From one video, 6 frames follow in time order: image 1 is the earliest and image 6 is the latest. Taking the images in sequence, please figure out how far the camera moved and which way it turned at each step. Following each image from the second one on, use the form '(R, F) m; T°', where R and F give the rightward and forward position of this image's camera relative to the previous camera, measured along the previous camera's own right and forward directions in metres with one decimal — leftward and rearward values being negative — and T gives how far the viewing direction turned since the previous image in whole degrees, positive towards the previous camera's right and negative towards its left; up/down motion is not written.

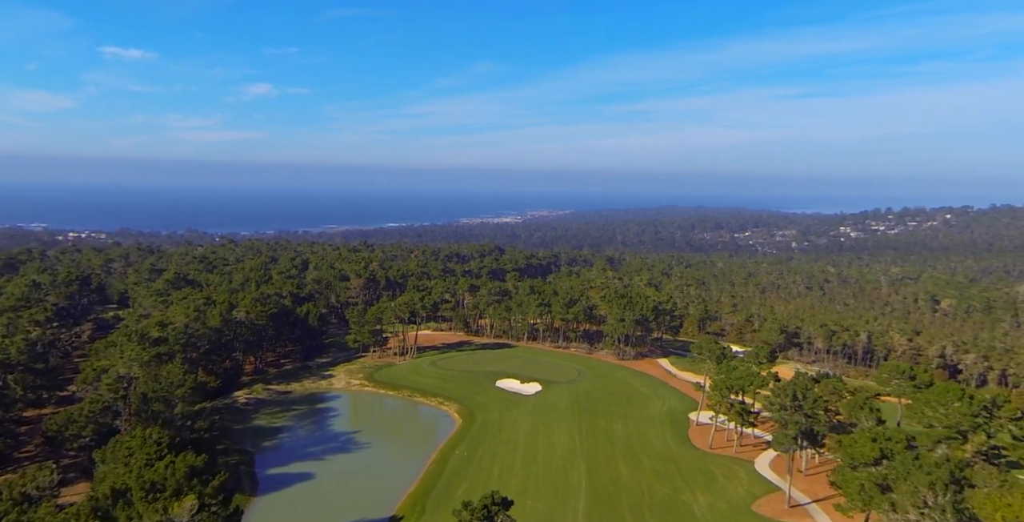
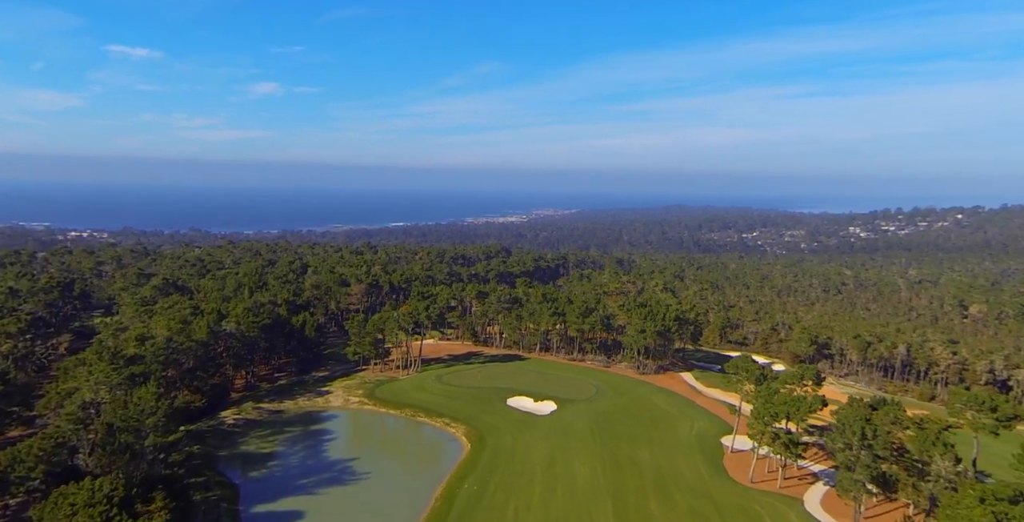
(-0.8, +5.6) m; 0°
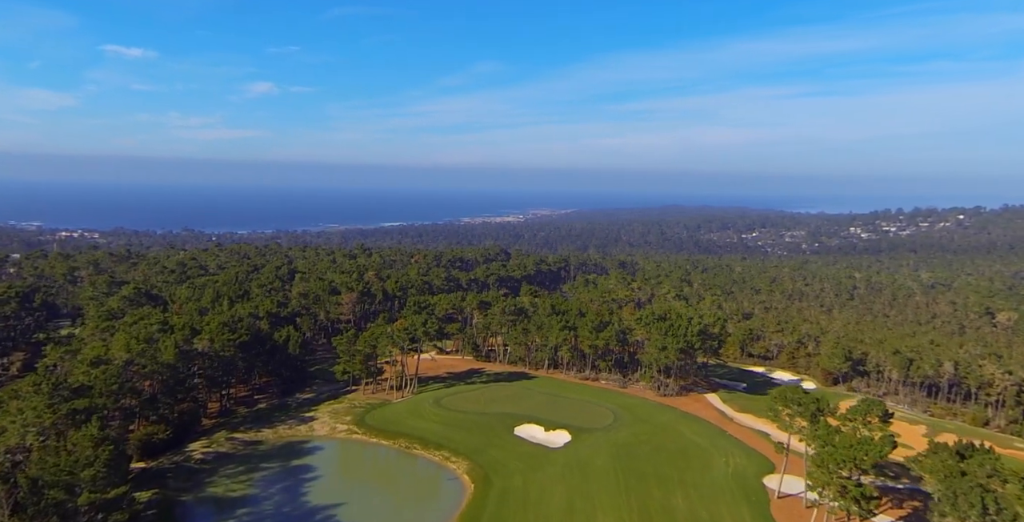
(-1.0, +7.3) m; 0°
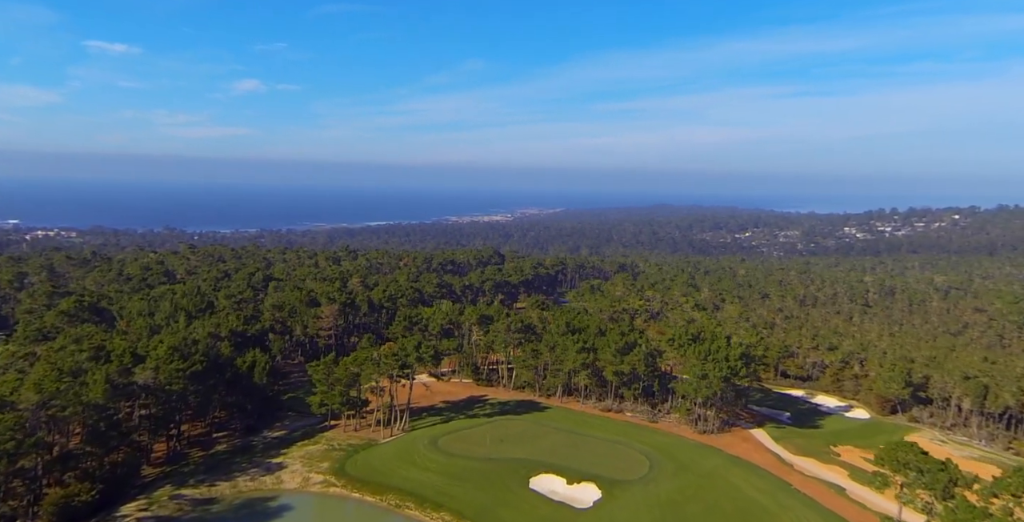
(-1.8, +10.7) m; +1°
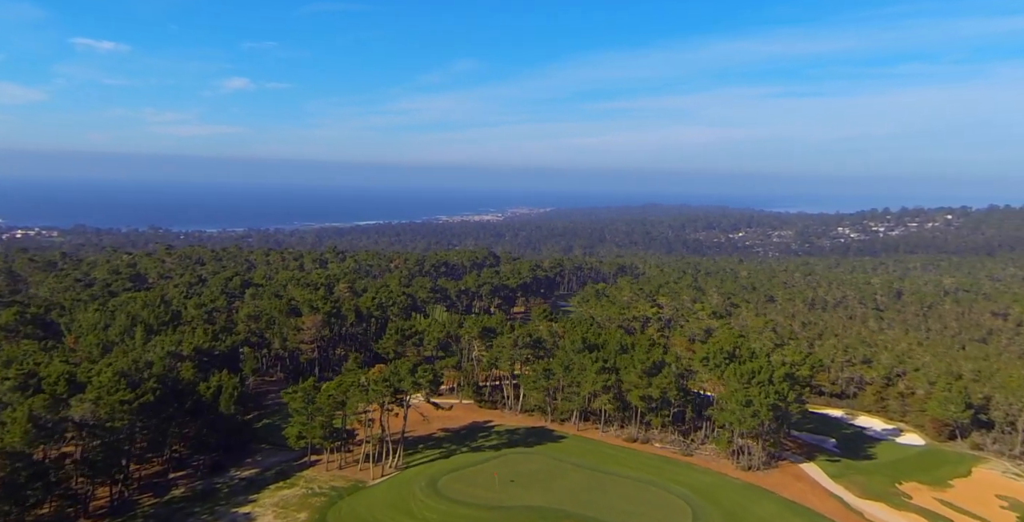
(-1.5, +8.1) m; +1°
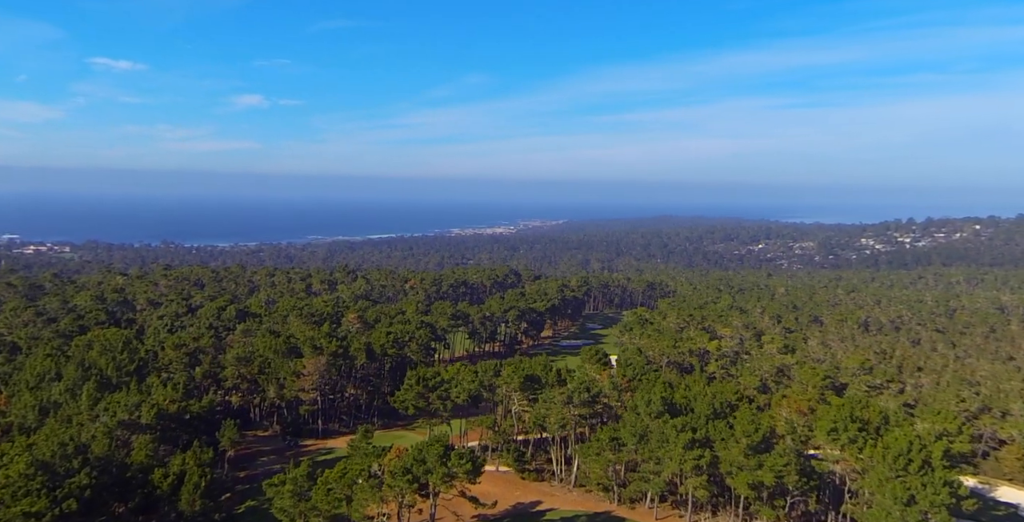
(-2.7, +12.4) m; -1°
